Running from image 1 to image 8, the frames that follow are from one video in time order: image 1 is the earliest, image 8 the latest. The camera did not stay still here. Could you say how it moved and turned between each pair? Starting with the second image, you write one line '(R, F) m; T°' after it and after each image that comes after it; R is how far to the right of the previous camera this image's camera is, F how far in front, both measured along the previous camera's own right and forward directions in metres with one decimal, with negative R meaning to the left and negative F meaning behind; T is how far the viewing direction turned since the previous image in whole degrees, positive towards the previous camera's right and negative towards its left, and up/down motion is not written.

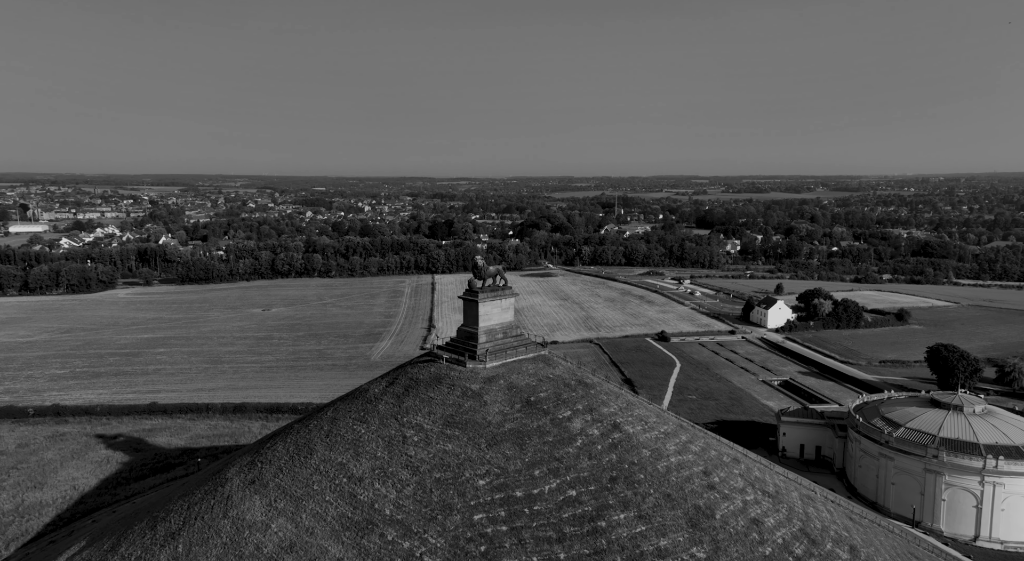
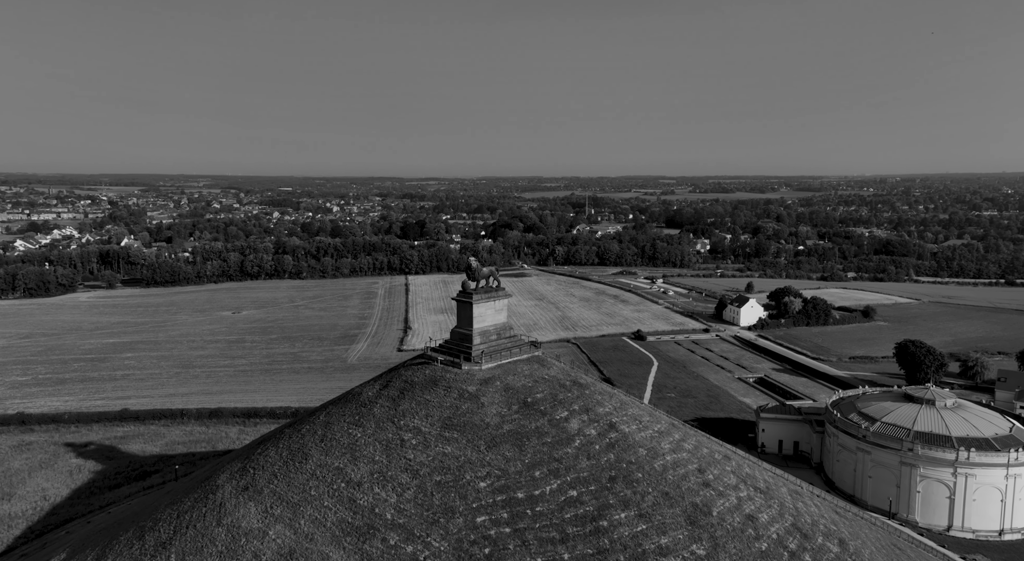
(-1.5, -0.1) m; +3°
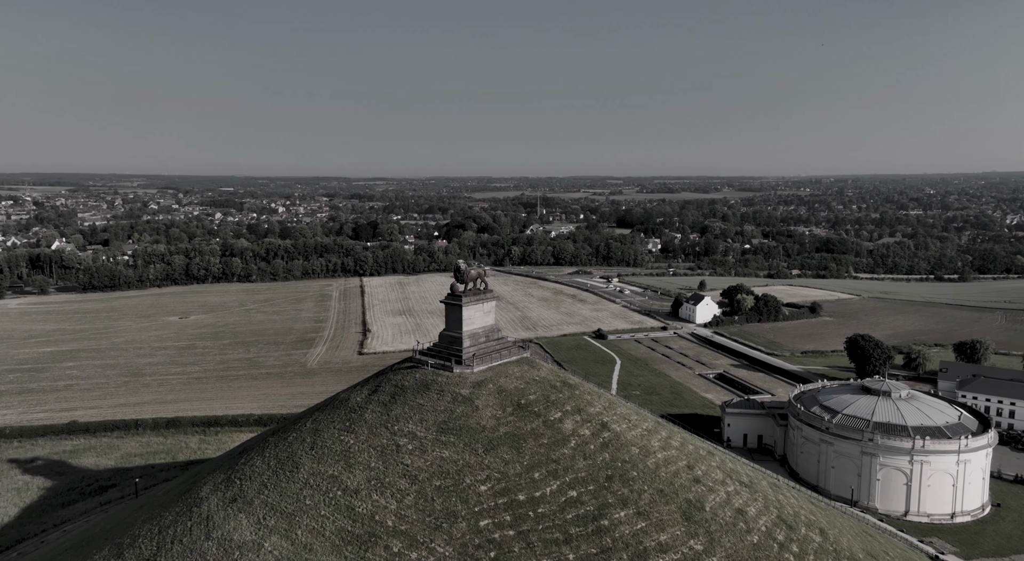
(-2.4, 0.0) m; +5°
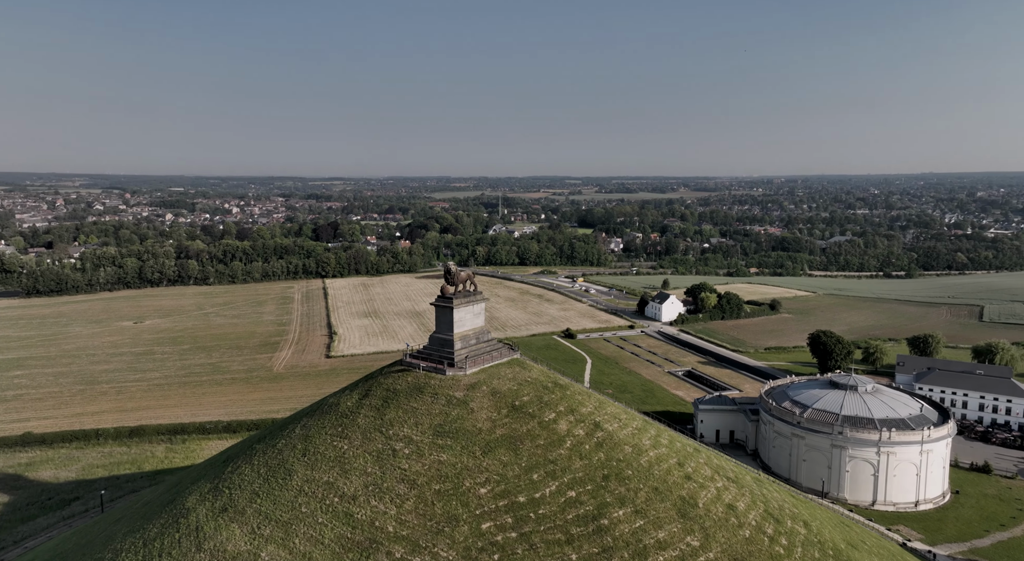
(-1.9, +0.1) m; +4°
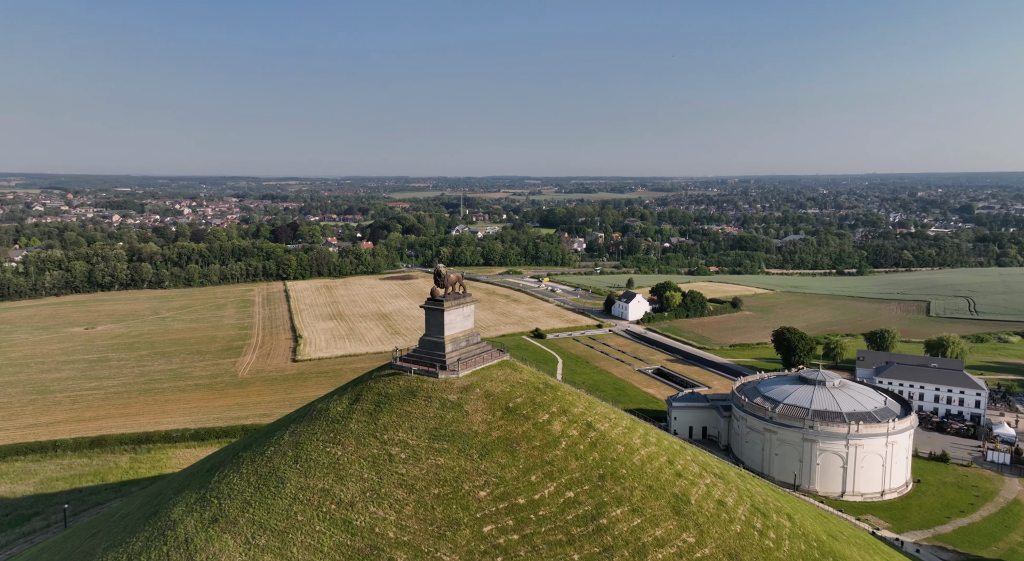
(-1.9, +0.1) m; +4°
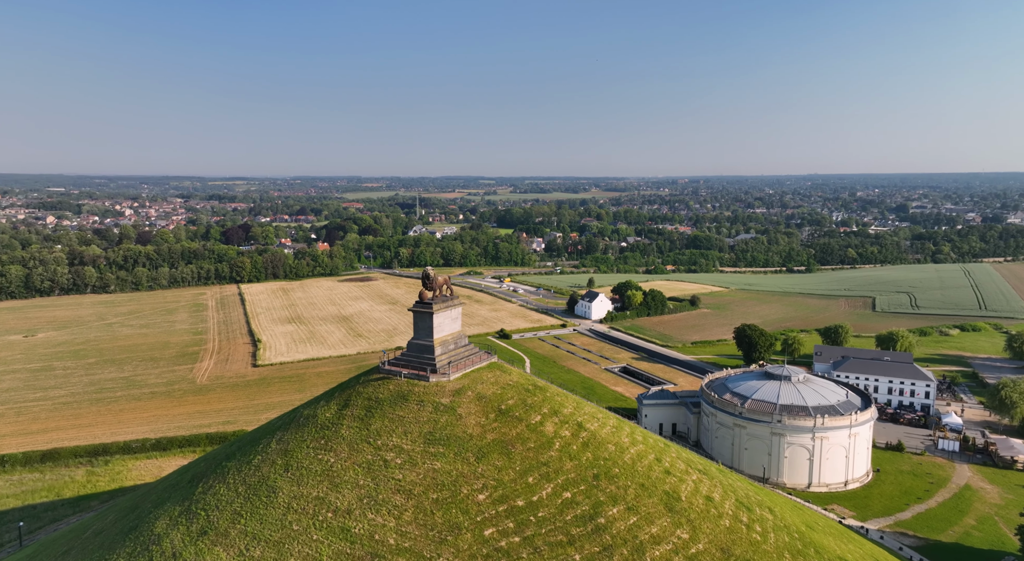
(-2.1, +0.3) m; +5°
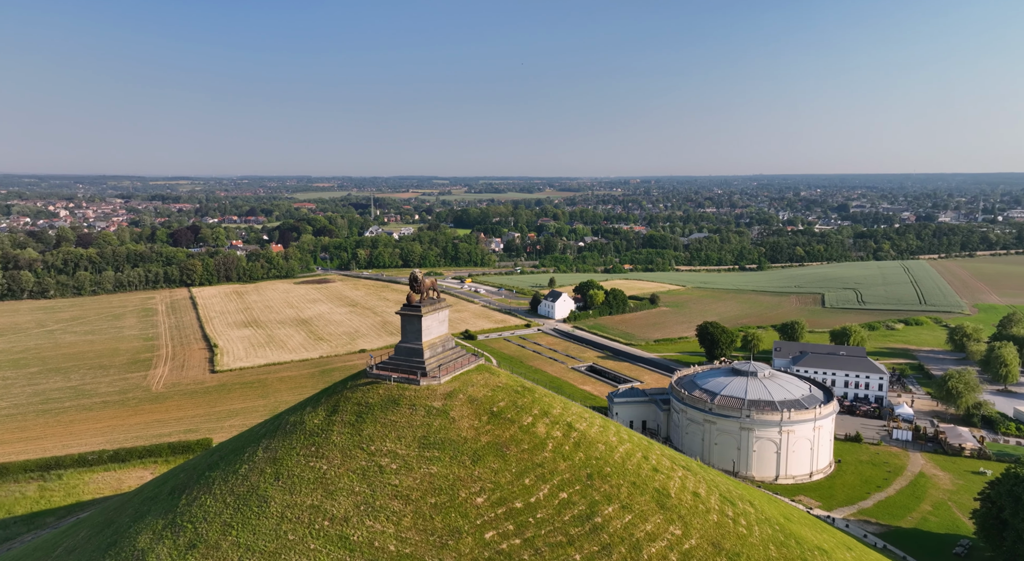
(-2.0, +0.4) m; +5°
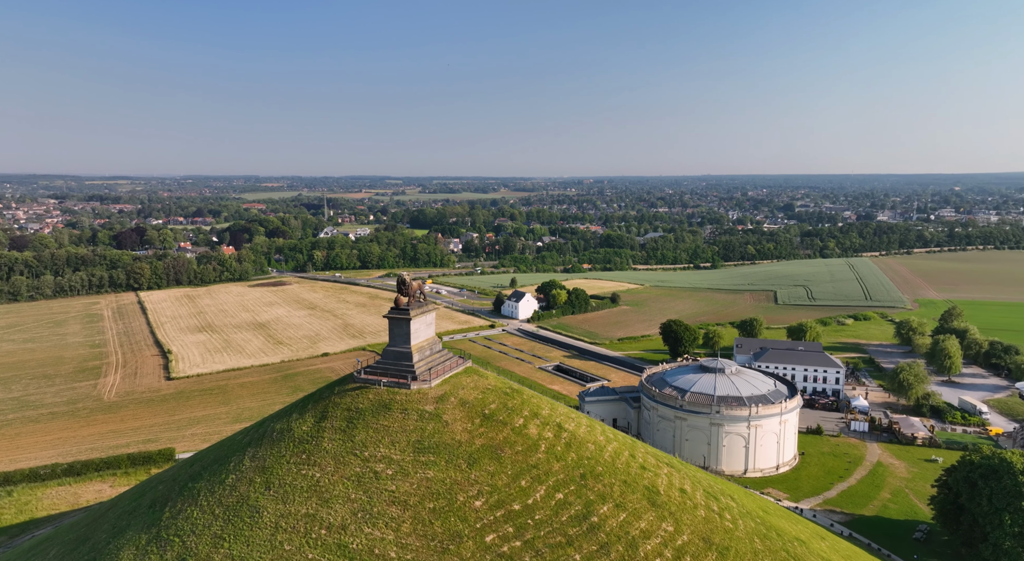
(-2.0, +0.5) m; +5°
